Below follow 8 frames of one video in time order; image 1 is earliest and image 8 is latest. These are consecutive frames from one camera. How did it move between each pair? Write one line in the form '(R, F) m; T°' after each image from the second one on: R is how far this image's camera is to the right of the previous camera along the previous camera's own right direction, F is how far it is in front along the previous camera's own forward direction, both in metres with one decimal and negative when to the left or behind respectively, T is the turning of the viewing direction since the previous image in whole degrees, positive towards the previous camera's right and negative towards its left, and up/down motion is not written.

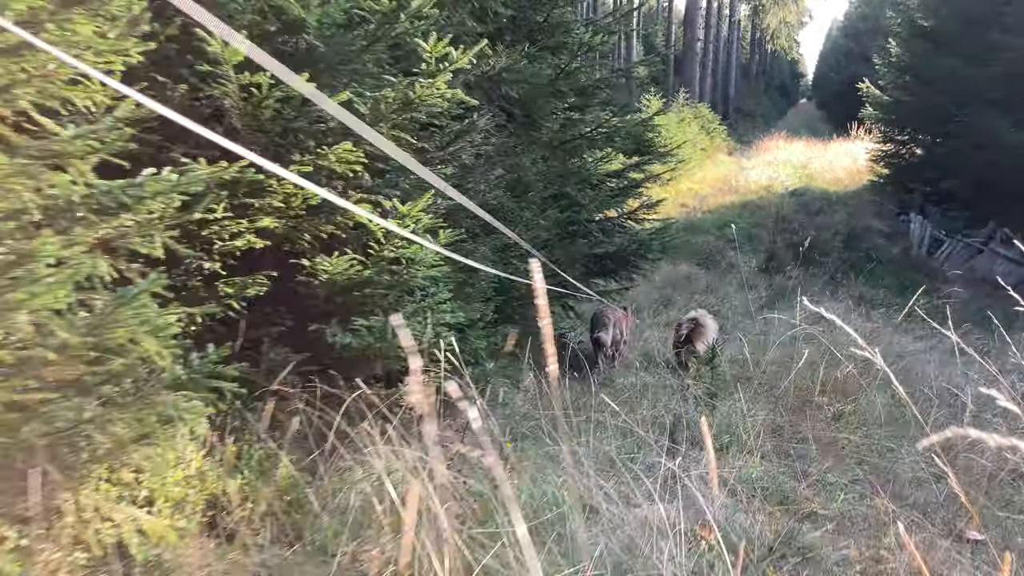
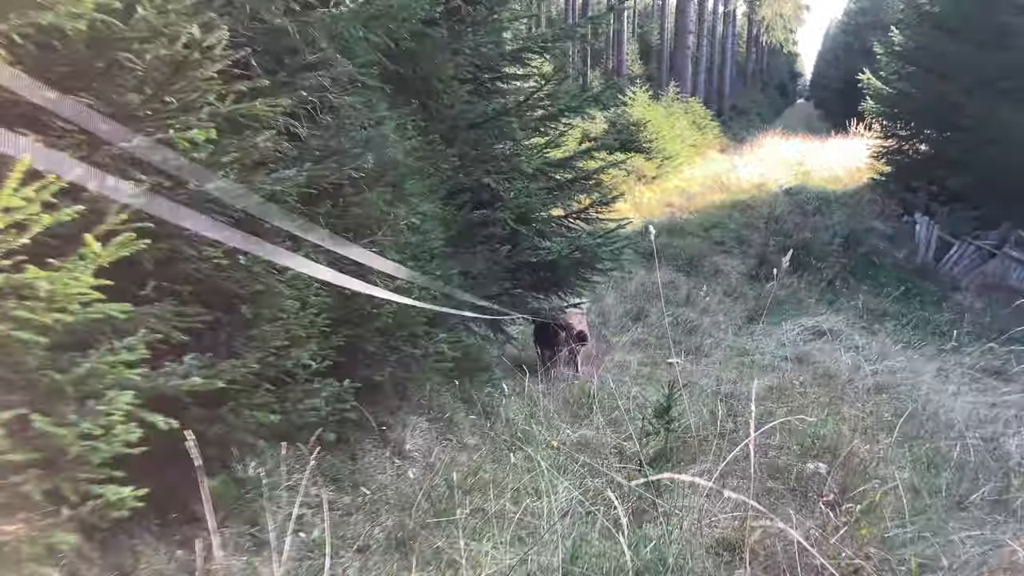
(+0.6, +1.4) m; 0°
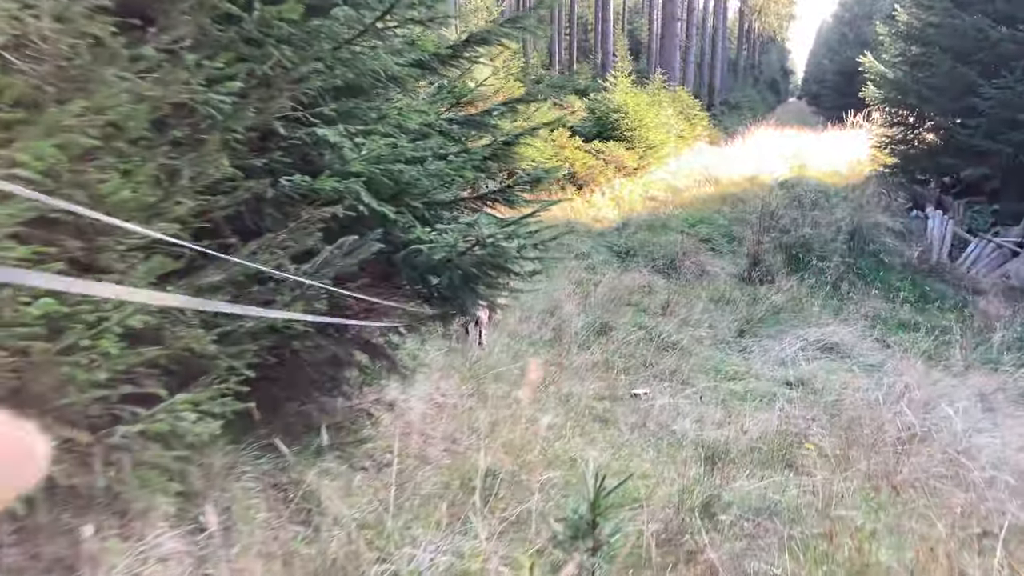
(+0.5, +1.7) m; 0°
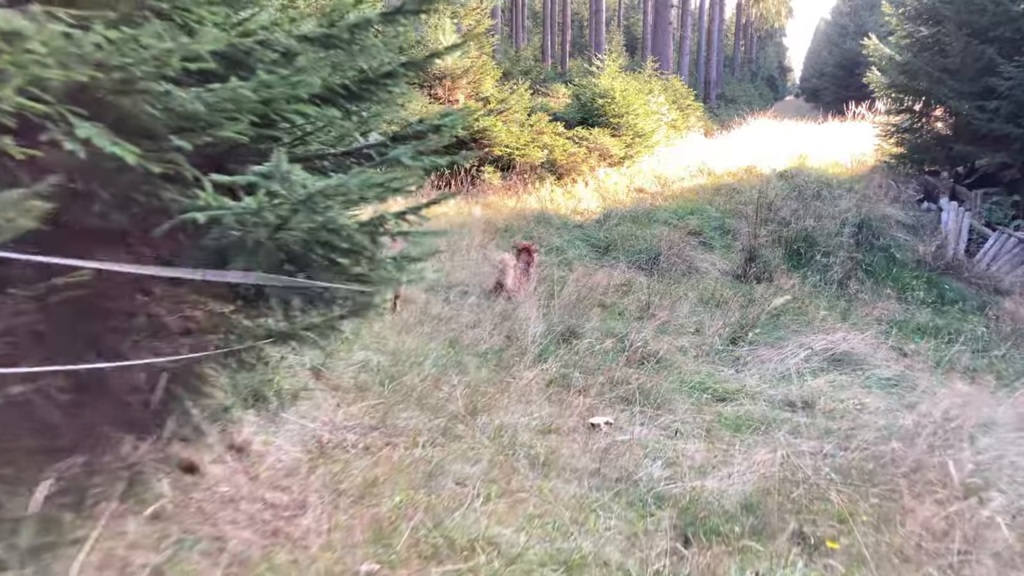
(+0.4, +1.3) m; 0°
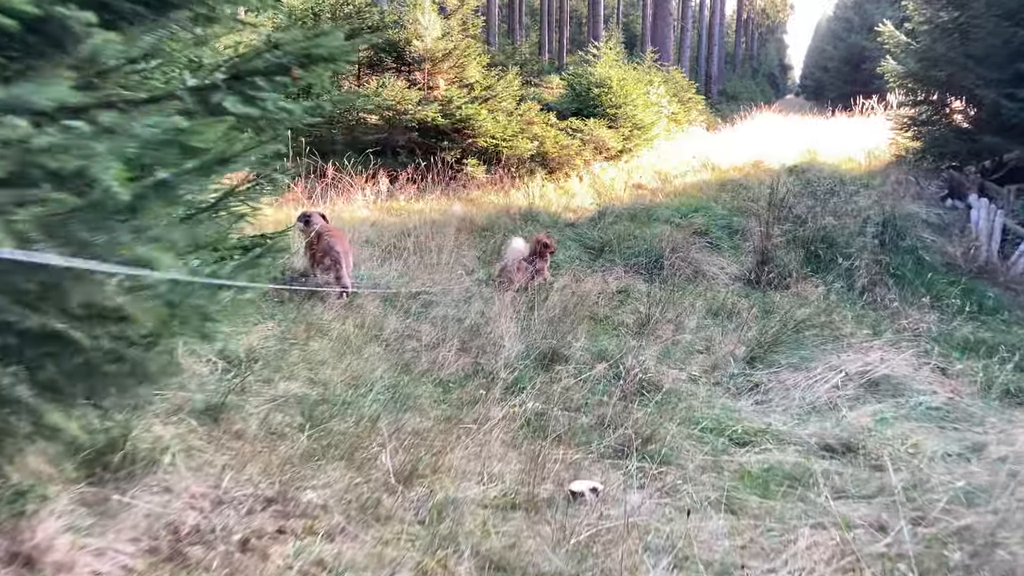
(+0.2, +1.1) m; 0°
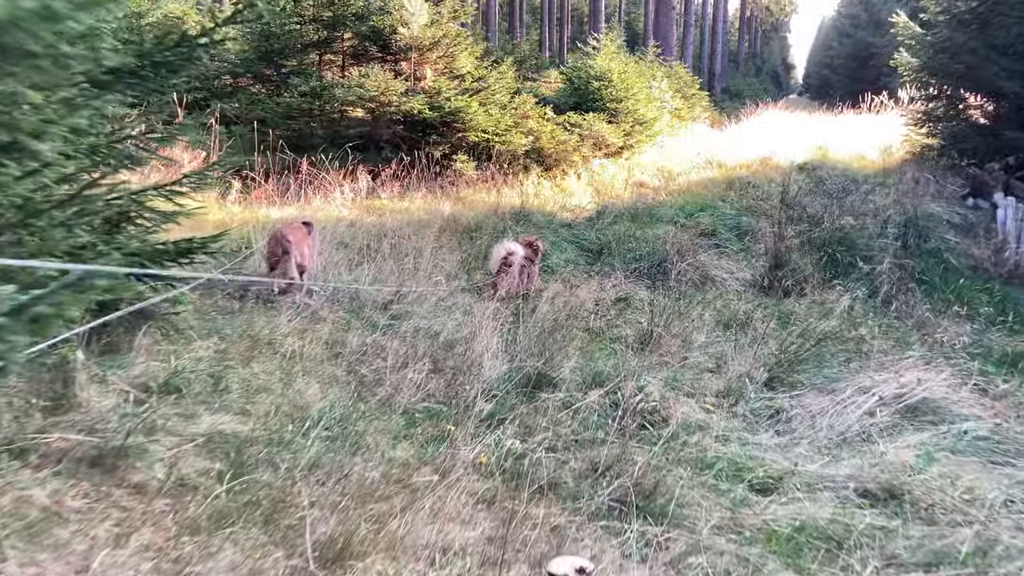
(+0.1, +0.7) m; 0°
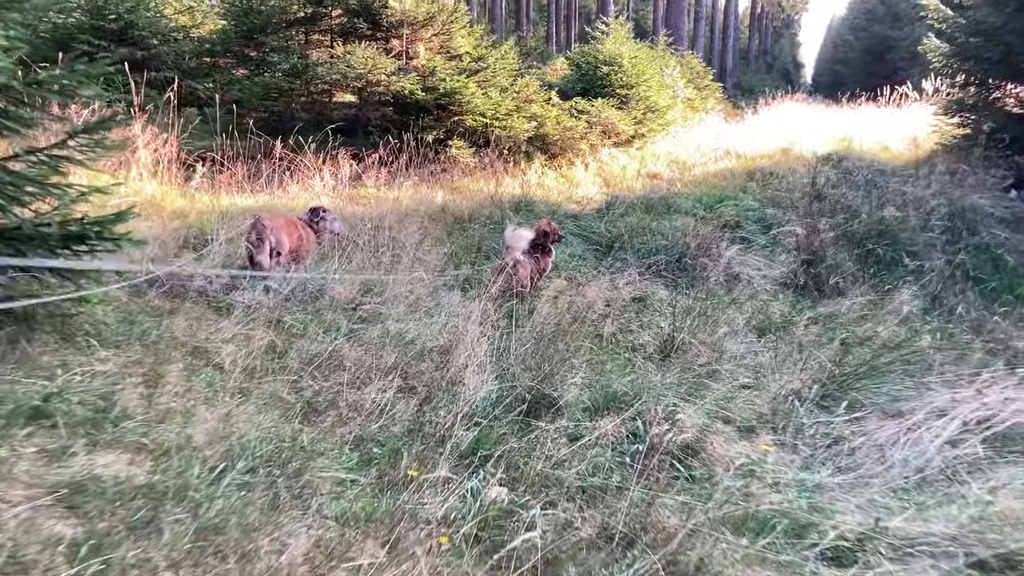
(+0.1, +0.9) m; 0°
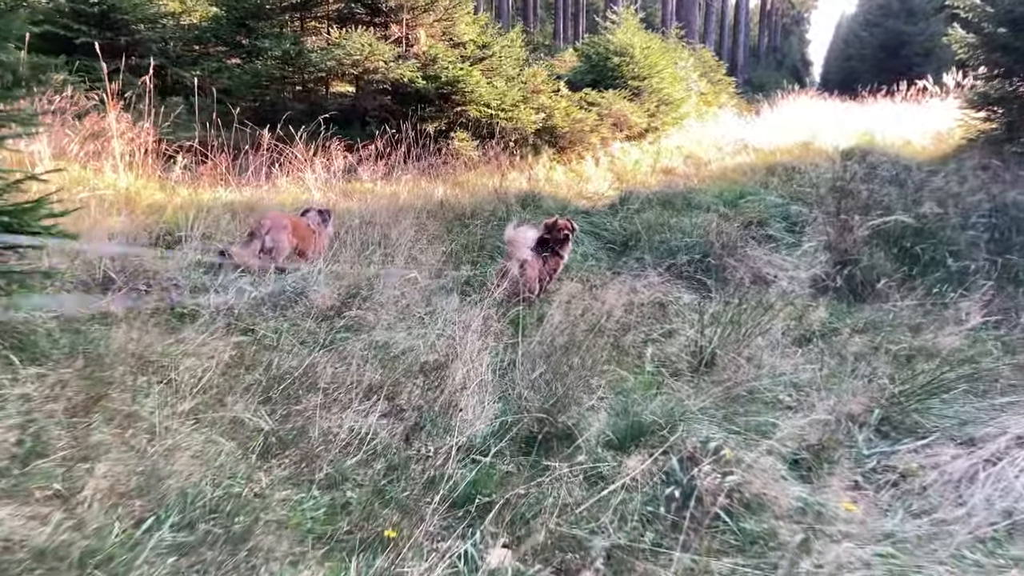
(0.0, +0.6) m; 0°
